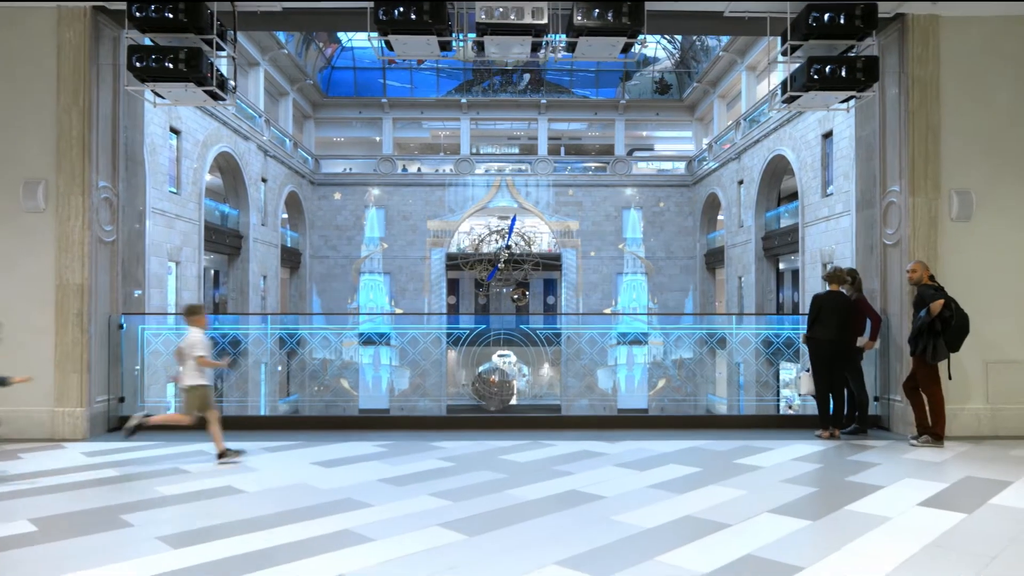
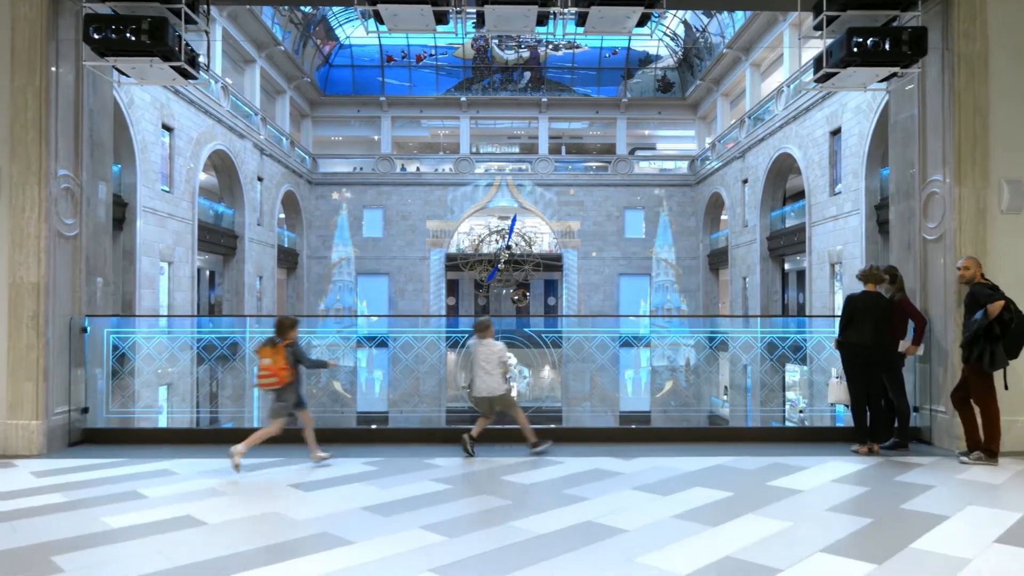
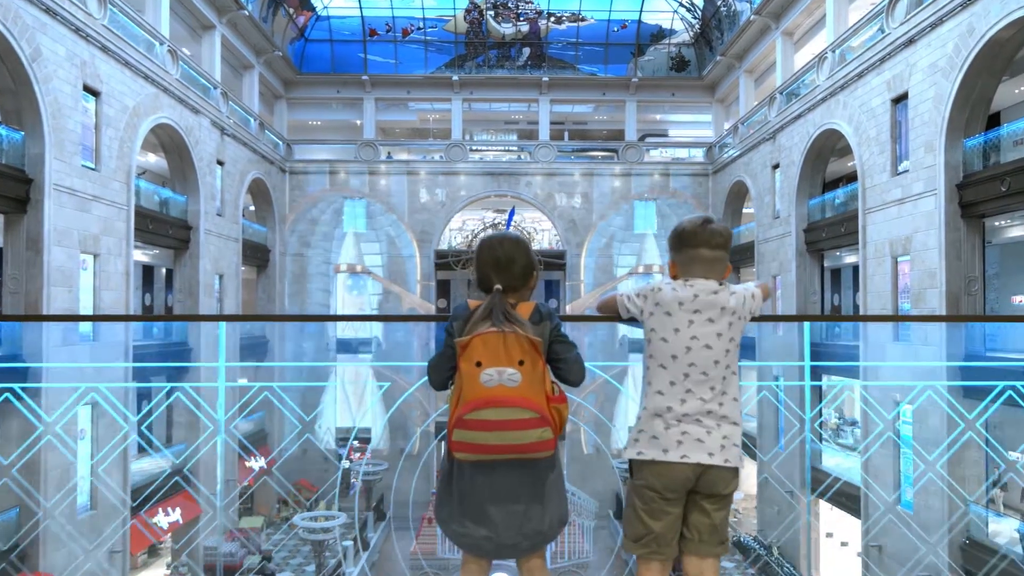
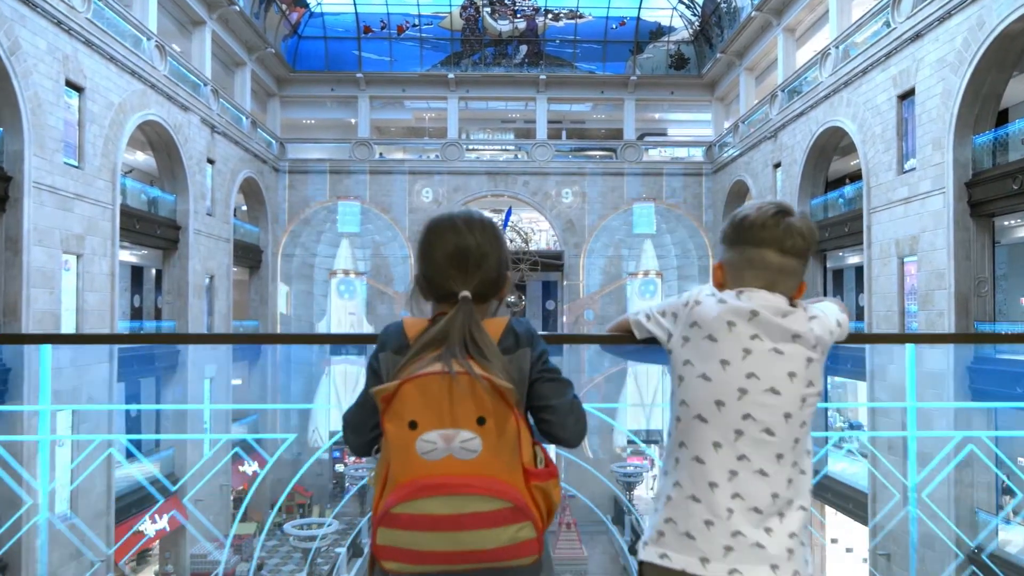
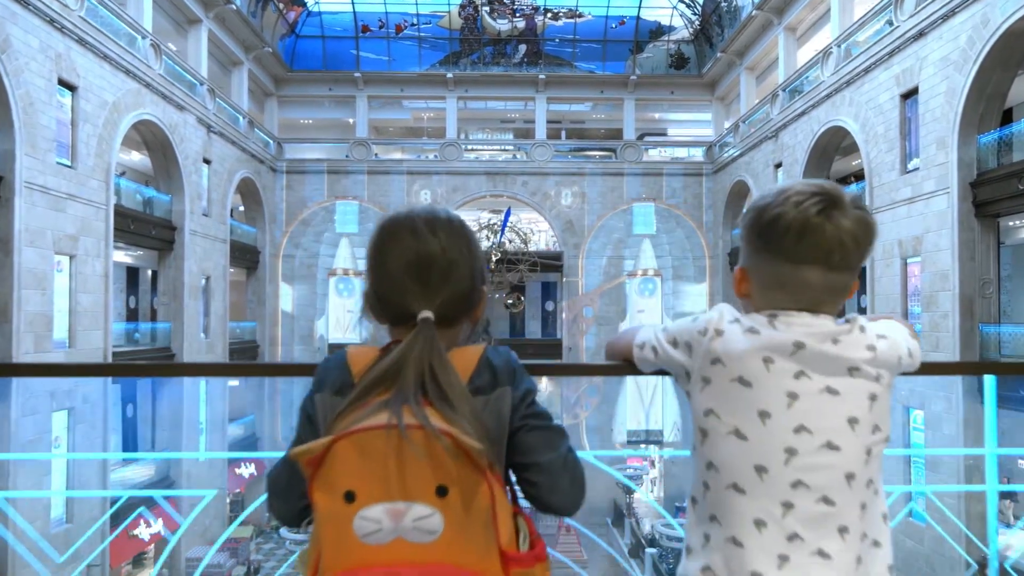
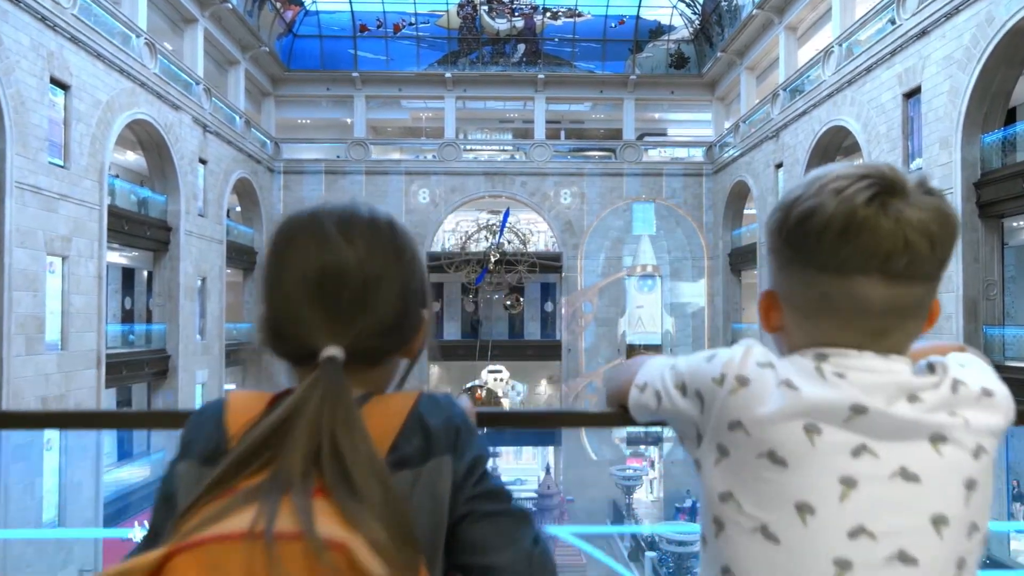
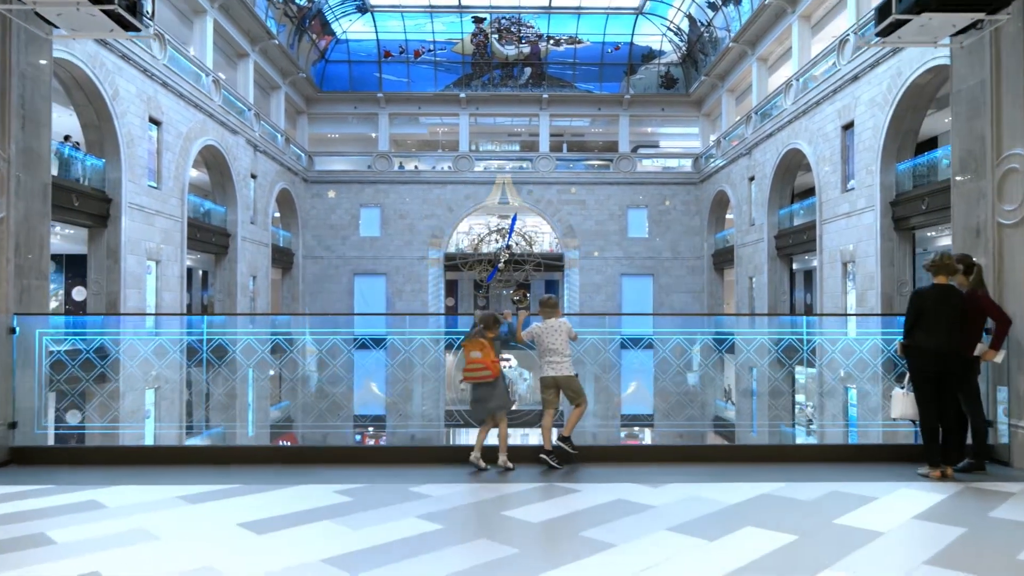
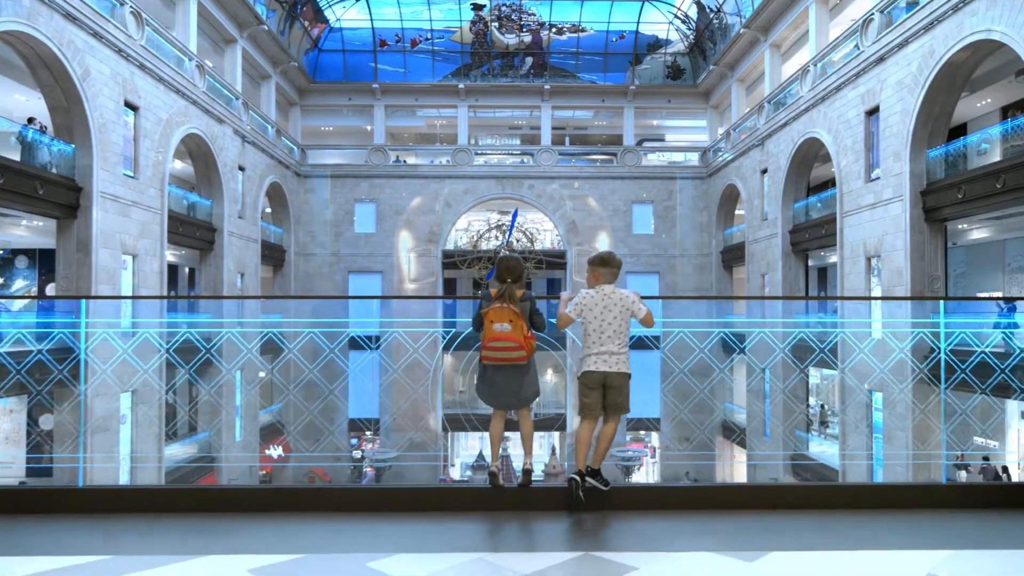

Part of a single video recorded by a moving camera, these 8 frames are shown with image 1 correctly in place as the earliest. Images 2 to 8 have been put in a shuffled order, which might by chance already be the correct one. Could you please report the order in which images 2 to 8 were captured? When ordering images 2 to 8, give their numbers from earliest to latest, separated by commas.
2, 7, 8, 3, 4, 5, 6
